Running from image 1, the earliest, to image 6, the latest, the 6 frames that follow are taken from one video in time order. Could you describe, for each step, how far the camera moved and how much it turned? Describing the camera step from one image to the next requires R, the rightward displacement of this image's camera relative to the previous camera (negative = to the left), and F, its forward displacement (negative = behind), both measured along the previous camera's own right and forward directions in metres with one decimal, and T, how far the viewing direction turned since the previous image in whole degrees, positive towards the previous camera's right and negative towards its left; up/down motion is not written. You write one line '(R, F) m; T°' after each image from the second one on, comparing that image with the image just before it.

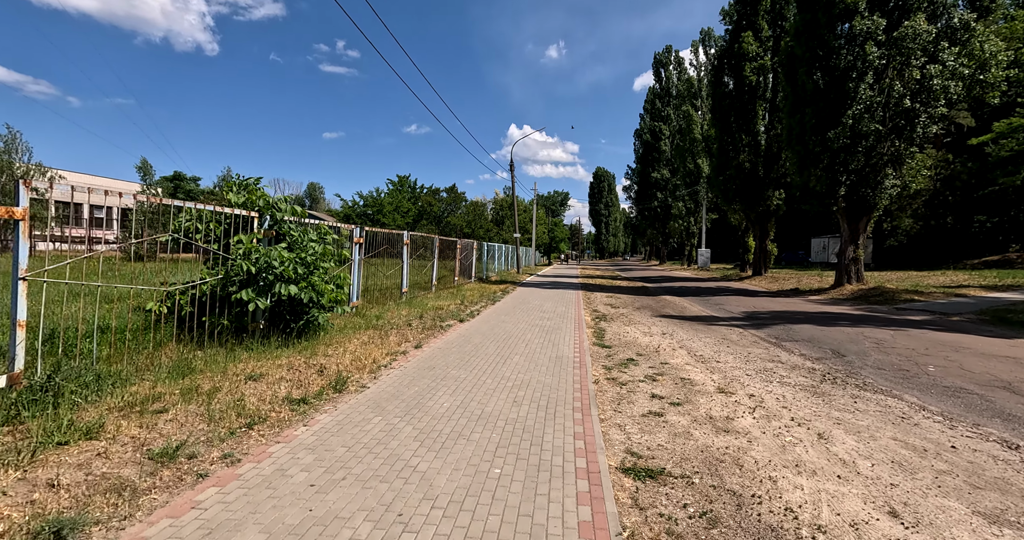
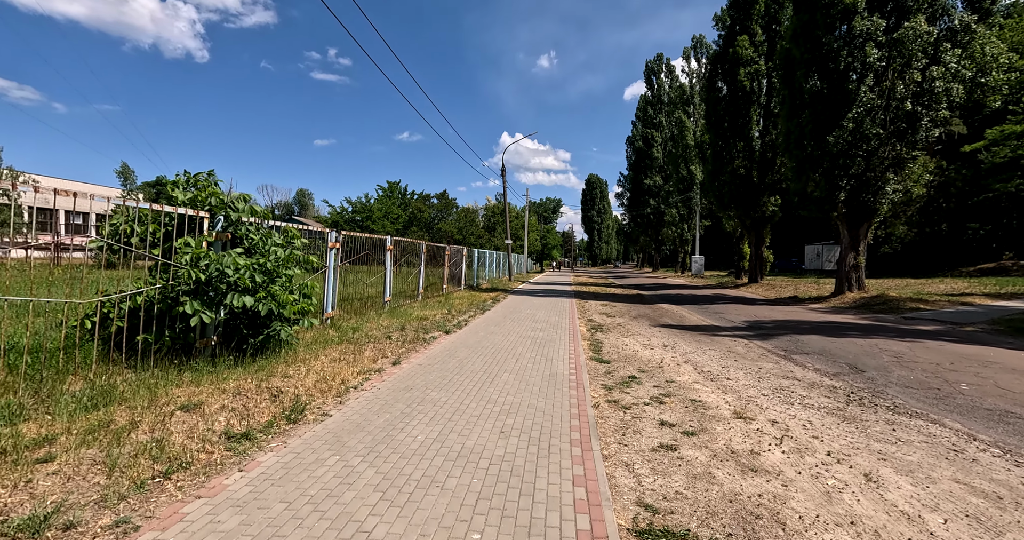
(0.0, +0.5) m; +1°
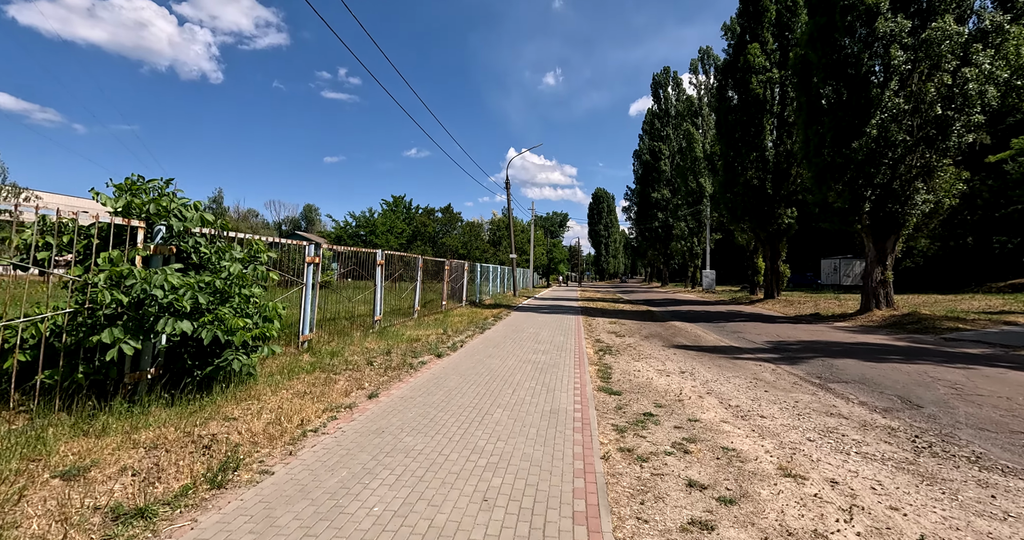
(+0.1, +0.6) m; -1°
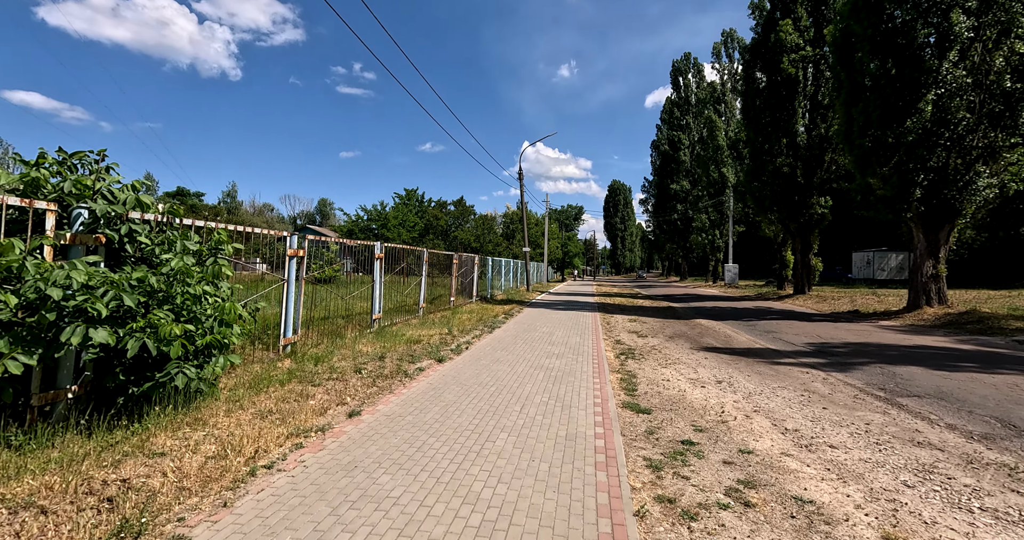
(+0.1, +0.7) m; -2°
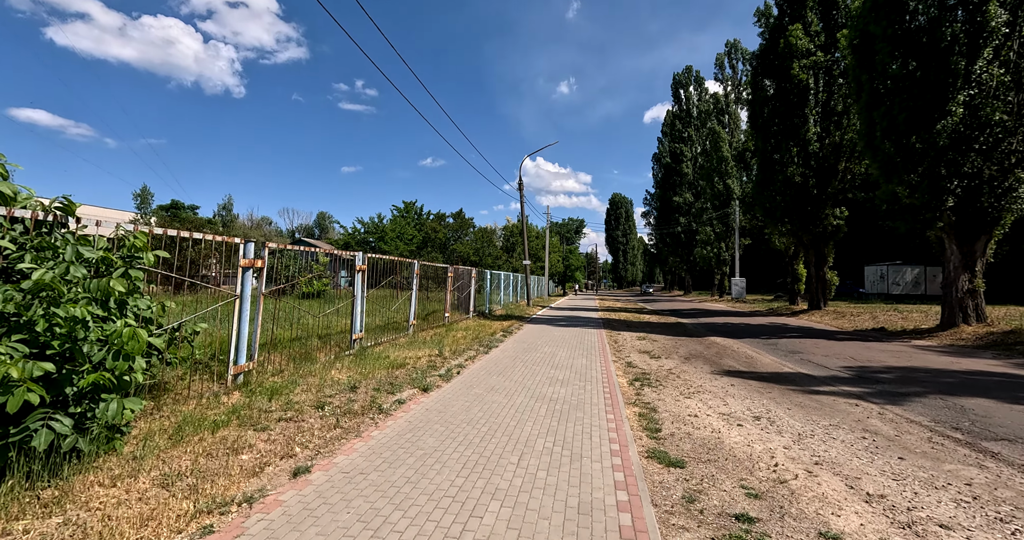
(0.0, +0.8) m; 0°
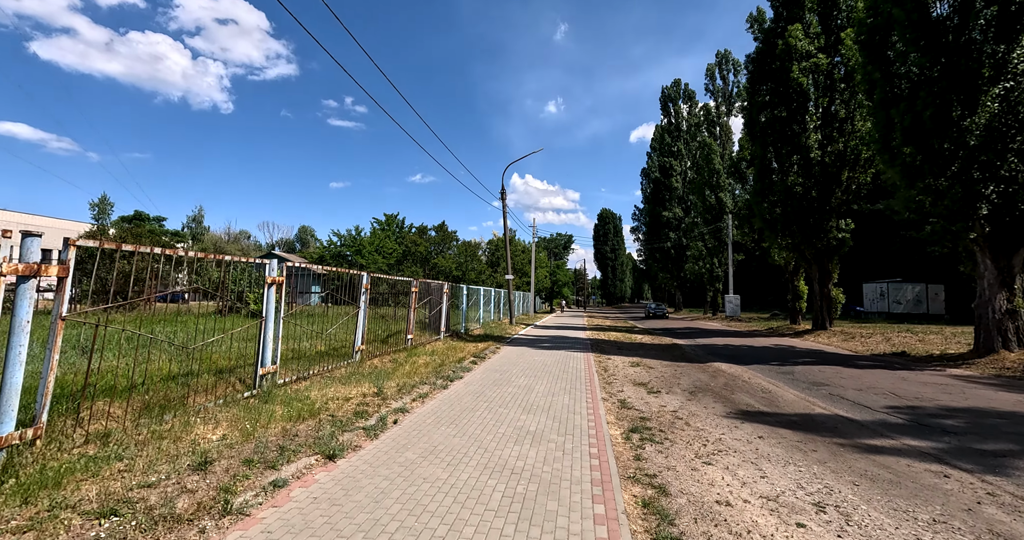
(+0.3, +1.4) m; +1°
